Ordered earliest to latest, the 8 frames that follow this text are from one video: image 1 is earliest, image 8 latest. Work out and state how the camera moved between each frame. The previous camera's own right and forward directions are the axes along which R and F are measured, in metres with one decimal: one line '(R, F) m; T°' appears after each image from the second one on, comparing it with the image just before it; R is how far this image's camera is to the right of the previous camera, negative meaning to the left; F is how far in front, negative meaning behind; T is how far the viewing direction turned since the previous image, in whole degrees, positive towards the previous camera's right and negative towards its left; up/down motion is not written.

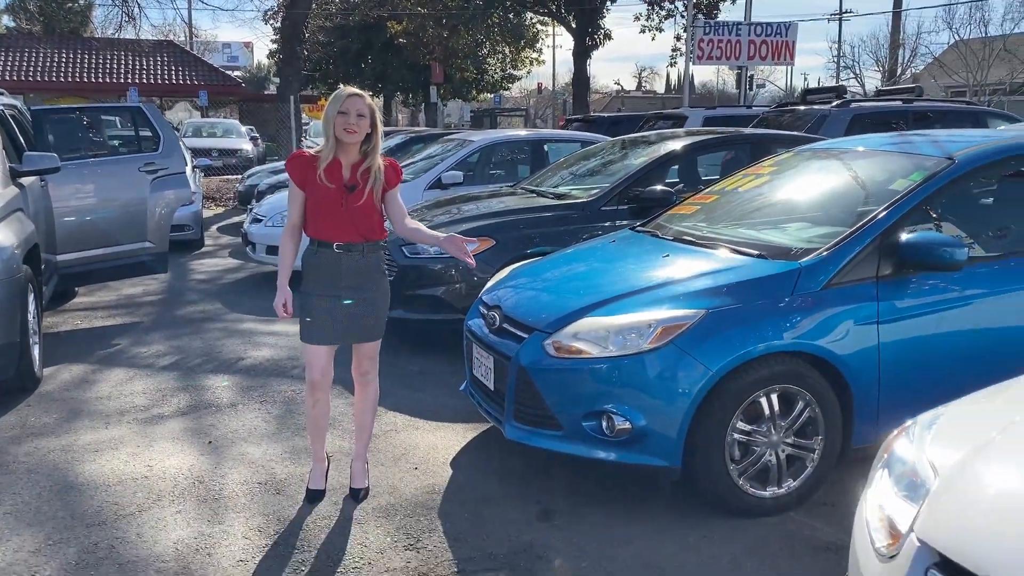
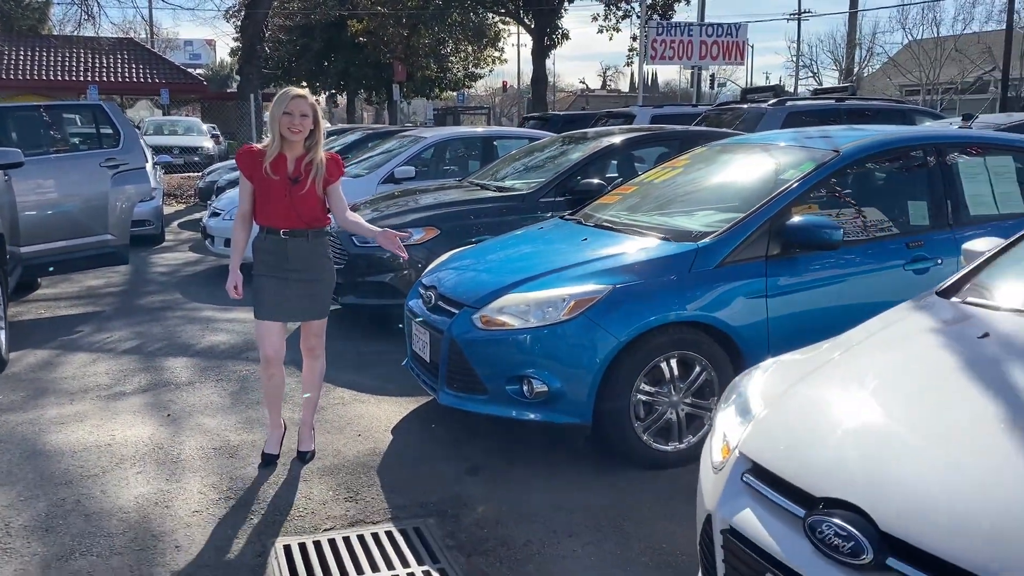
(+0.2, -0.4) m; +2°
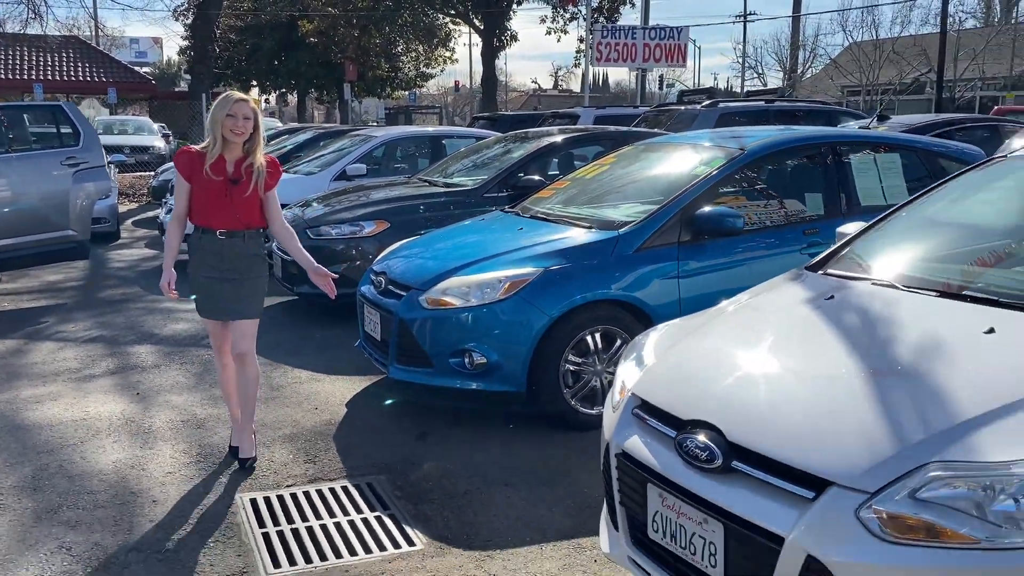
(+0.1, -0.5) m; +3°
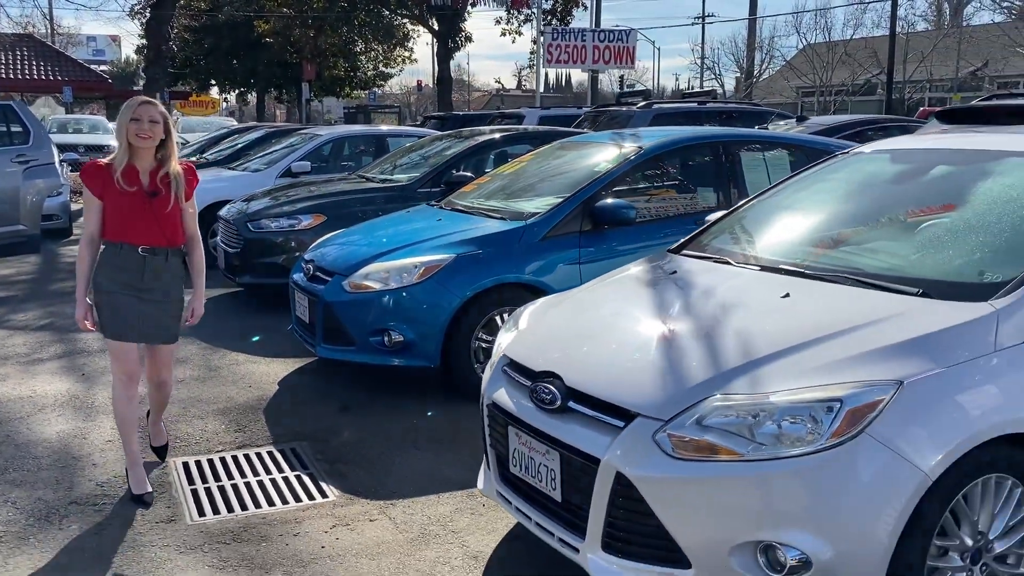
(+0.3, -0.5) m; +2°
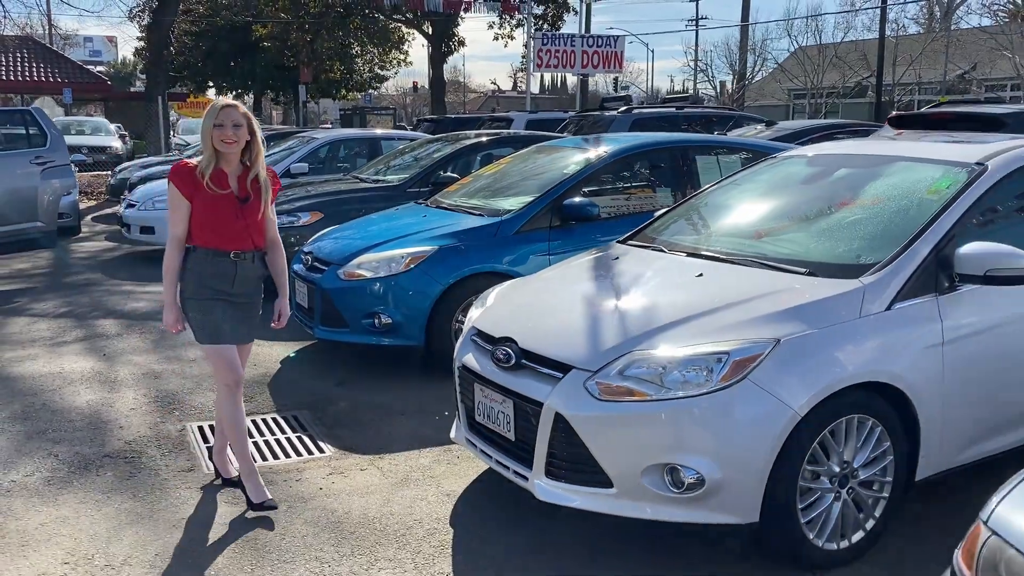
(+0.1, -0.6) m; 0°
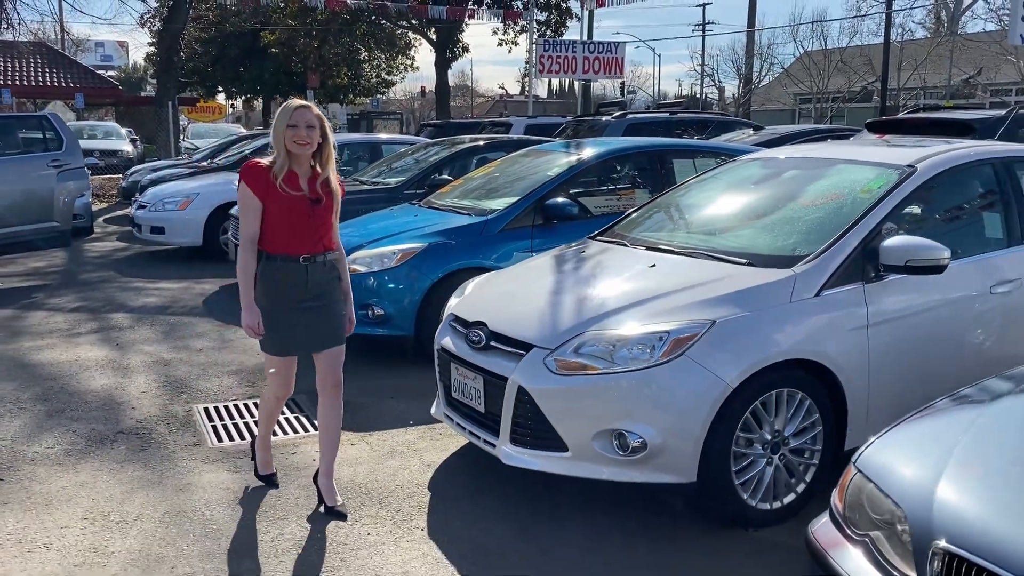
(+0.2, -0.4) m; -1°
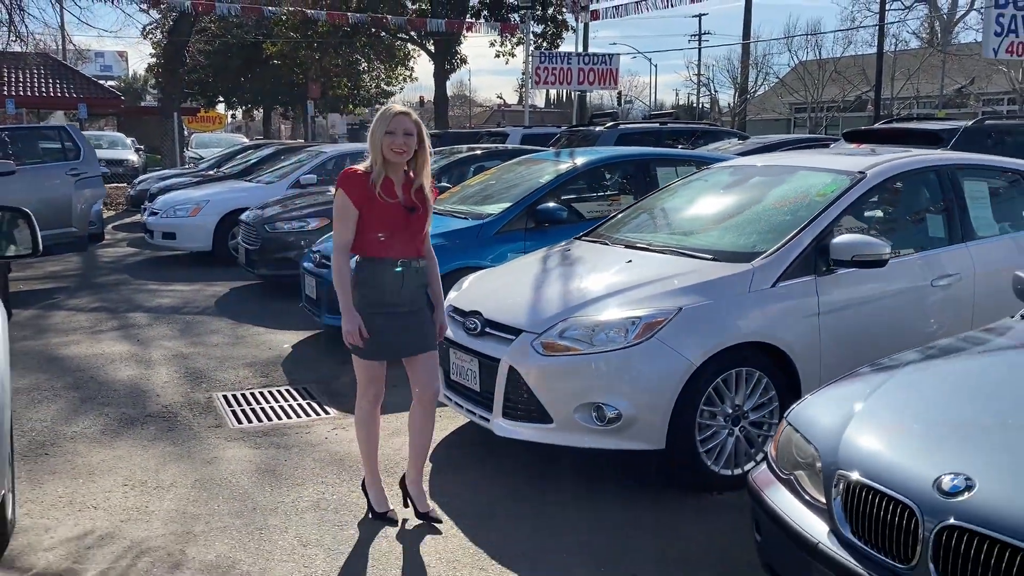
(0.0, -0.5) m; 0°
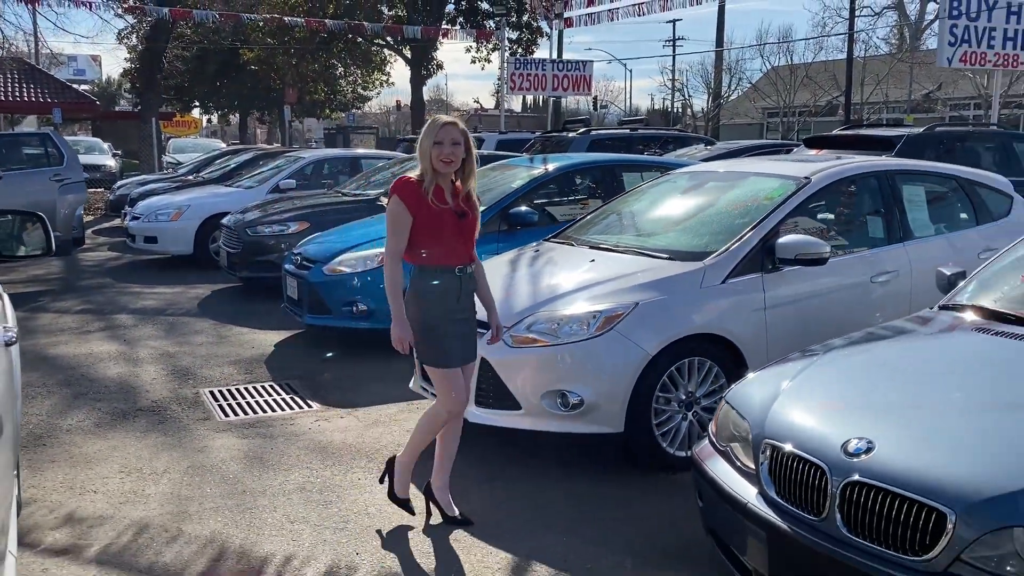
(0.0, -0.3) m; +1°
